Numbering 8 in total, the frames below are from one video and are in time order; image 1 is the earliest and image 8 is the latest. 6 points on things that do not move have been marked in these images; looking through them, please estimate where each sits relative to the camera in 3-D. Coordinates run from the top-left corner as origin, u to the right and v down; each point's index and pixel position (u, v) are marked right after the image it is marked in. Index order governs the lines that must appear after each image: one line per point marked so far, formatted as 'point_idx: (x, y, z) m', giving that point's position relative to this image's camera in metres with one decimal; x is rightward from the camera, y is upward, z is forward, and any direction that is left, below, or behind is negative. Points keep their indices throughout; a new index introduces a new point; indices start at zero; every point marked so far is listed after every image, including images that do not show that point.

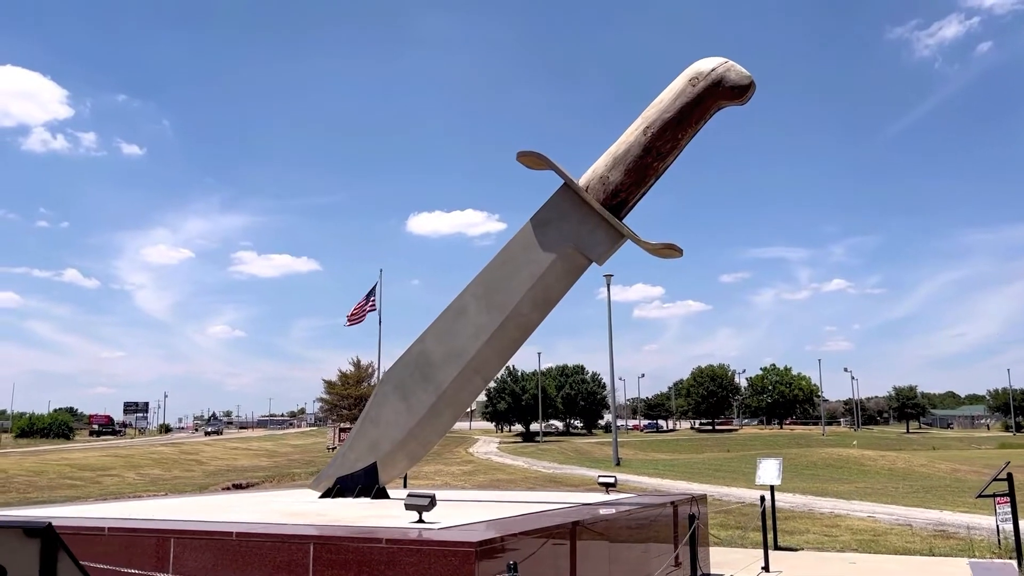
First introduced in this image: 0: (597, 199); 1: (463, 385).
0: (+0.9, +0.9, +7.3) m
1: (-0.5, -1.1, +7.8) m
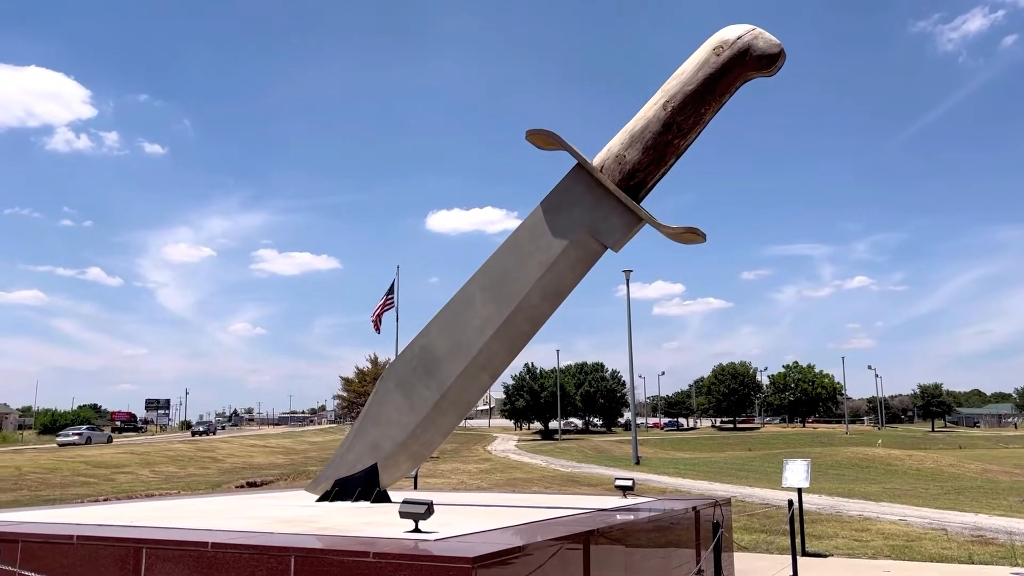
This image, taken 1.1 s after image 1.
0: (+1.0, +1.0, +6.8) m
1: (-0.4, -1.0, +7.3) m
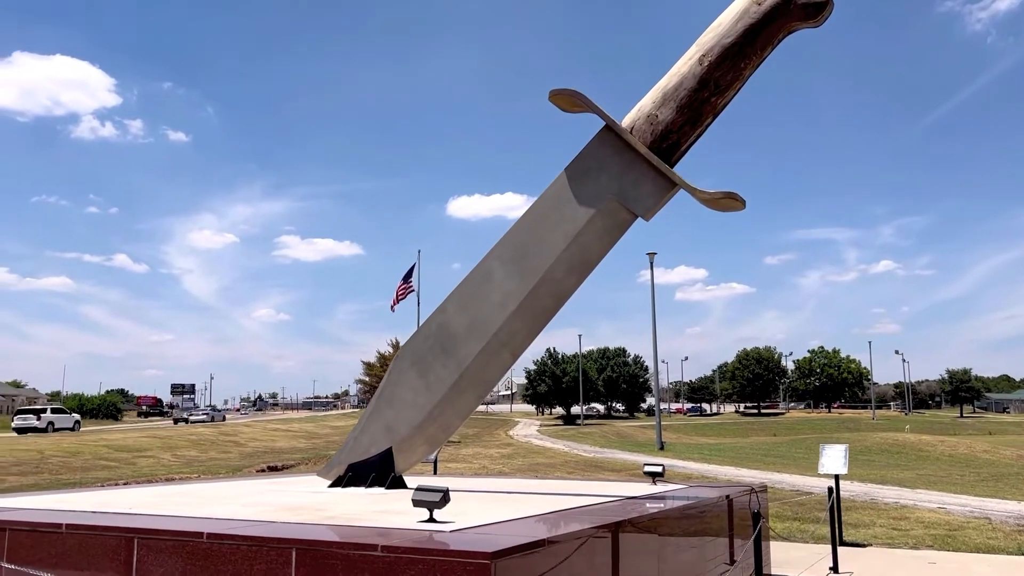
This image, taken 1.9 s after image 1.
0: (+1.2, +1.3, +6.2) m
1: (-0.2, -0.7, +6.8) m
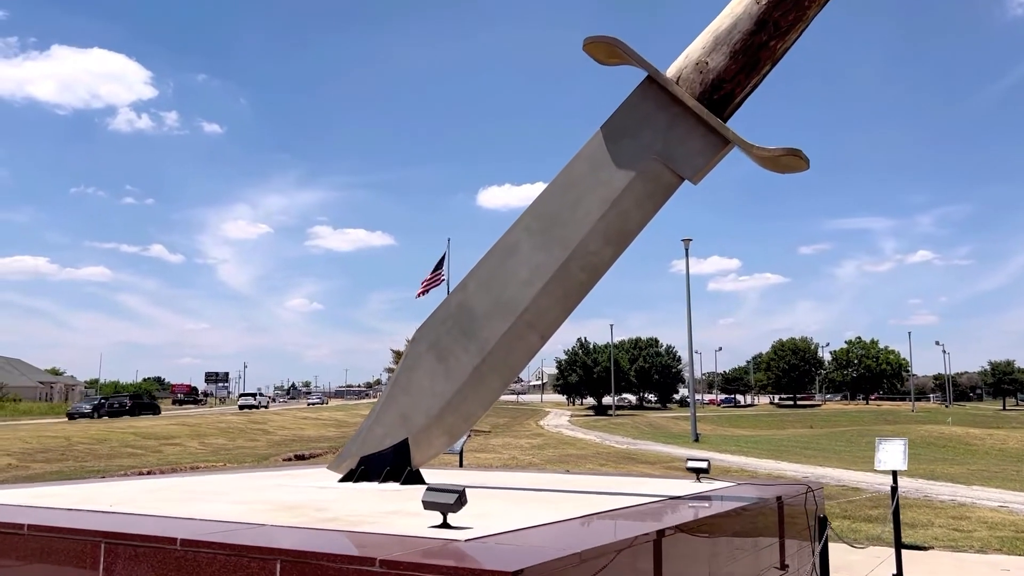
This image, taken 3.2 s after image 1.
0: (+1.4, +1.5, +5.4) m
1: (0.0, -0.5, +6.1) m
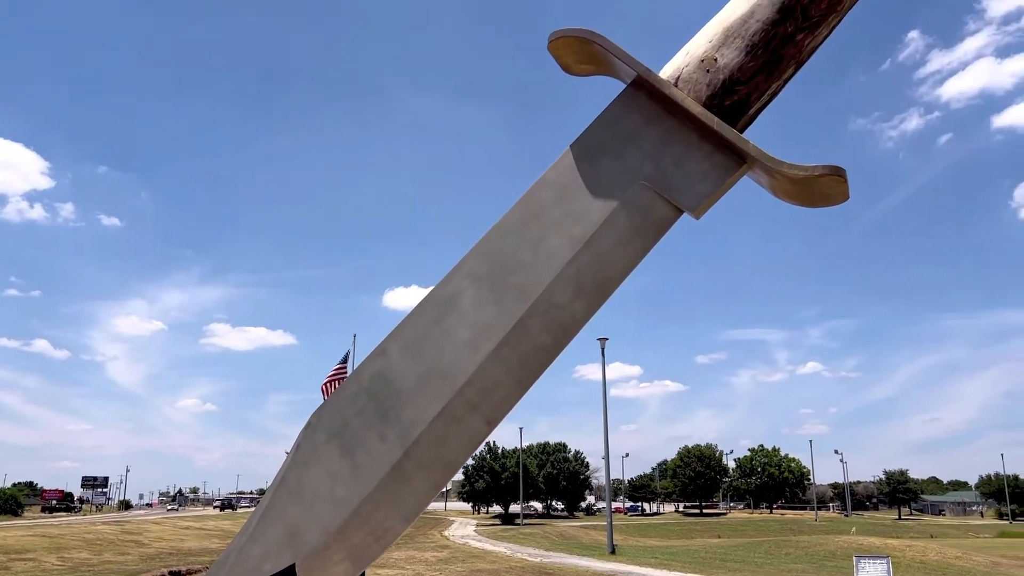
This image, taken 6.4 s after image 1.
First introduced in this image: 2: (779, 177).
0: (+1.1, +1.1, +4.2) m
1: (-0.4, -0.9, +4.4) m
2: (+1.6, +0.7, +4.1) m
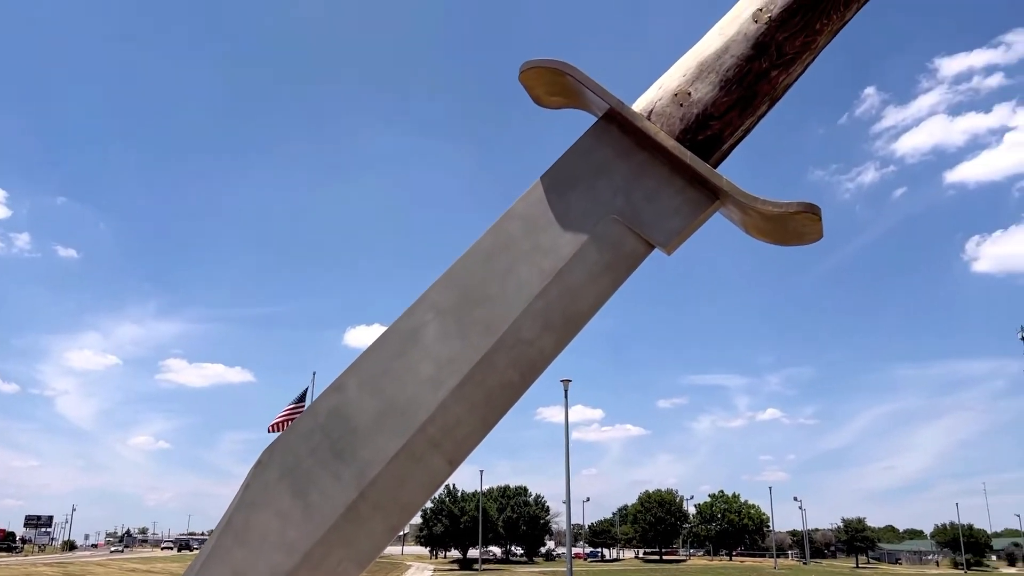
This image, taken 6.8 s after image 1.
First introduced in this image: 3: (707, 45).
0: (+0.9, +0.9, +4.2) m
1: (-0.6, -1.1, +4.2) m
2: (+1.4, +0.4, +4.1) m
3: (+1.2, +1.4, +4.3) m
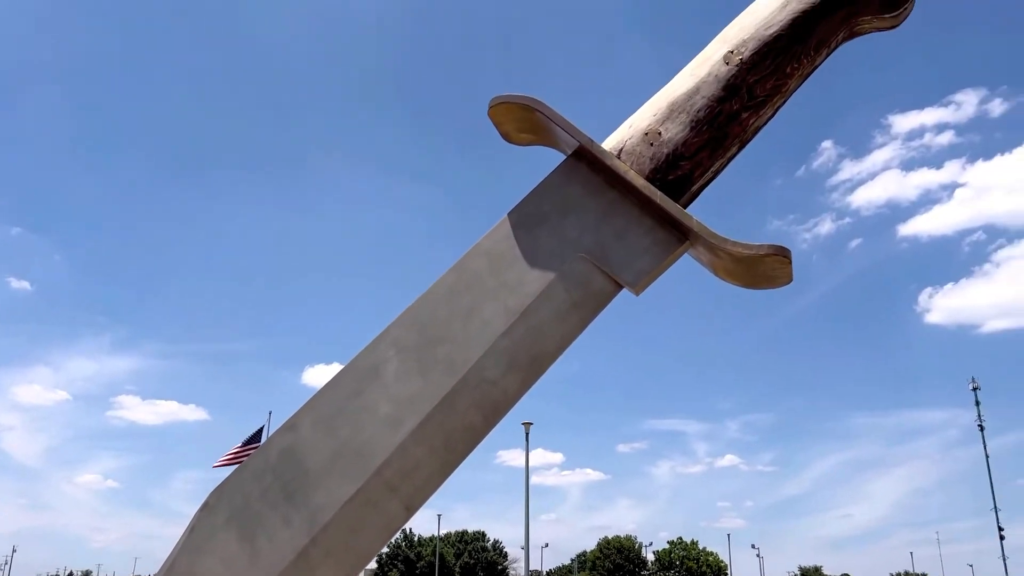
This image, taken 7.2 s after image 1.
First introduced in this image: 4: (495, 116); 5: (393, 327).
0: (+0.7, +0.7, +4.1) m
1: (-0.8, -1.2, +3.9) m
2: (+1.2, +0.2, +4.0) m
3: (+1.0, +1.2, +4.3) m
4: (-0.1, +1.1, +4.4) m
5: (-0.7, -0.2, +4.1) m
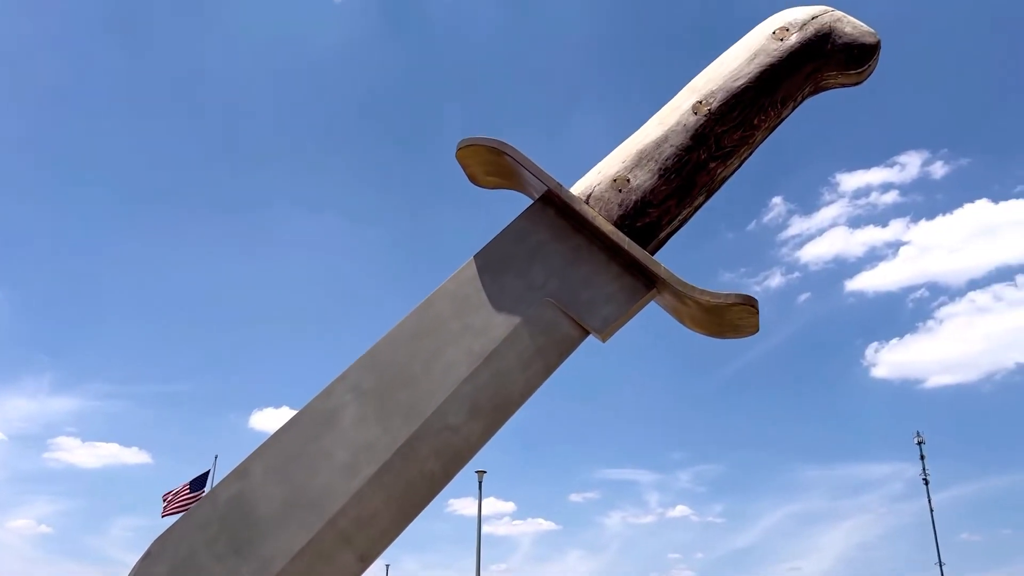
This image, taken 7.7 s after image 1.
0: (+0.5, +0.4, +4.0) m
1: (-1.0, -1.5, +4.4) m
2: (+1.0, -0.1, +3.9) m
3: (+0.8, +0.9, +4.0) m
4: (-0.2, +0.8, +4.4) m
5: (-0.8, -0.4, +4.4) m
